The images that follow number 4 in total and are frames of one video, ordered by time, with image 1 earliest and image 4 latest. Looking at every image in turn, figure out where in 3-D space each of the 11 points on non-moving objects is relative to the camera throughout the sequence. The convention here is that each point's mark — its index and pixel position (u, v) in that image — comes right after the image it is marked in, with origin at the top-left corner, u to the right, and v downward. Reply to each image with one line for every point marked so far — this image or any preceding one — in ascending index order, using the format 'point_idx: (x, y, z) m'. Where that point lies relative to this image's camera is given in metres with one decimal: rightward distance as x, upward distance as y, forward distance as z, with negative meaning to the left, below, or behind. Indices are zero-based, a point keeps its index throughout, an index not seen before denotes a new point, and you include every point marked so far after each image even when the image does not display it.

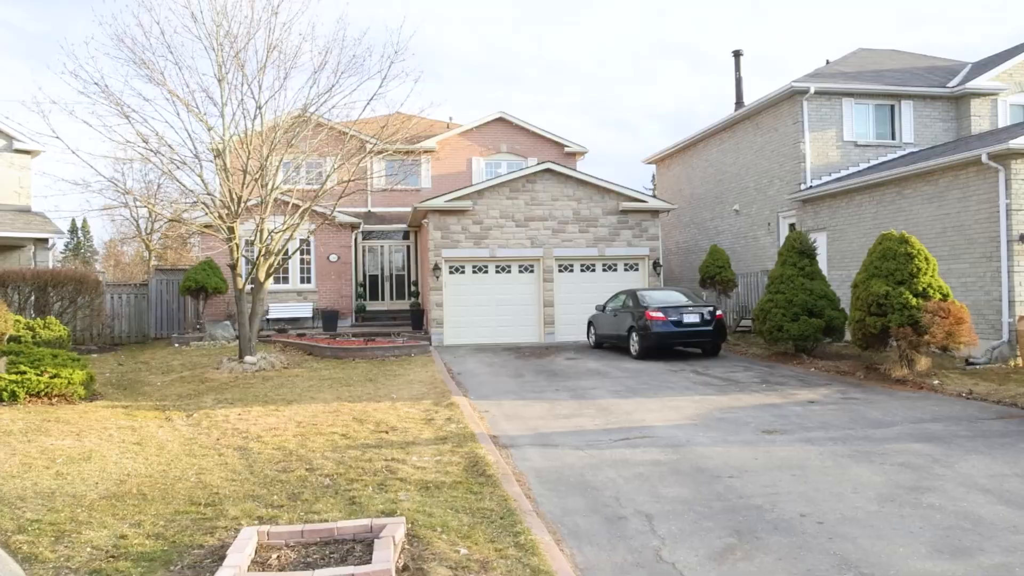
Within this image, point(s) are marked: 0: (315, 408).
0: (-2.8, -1.7, +10.0) m
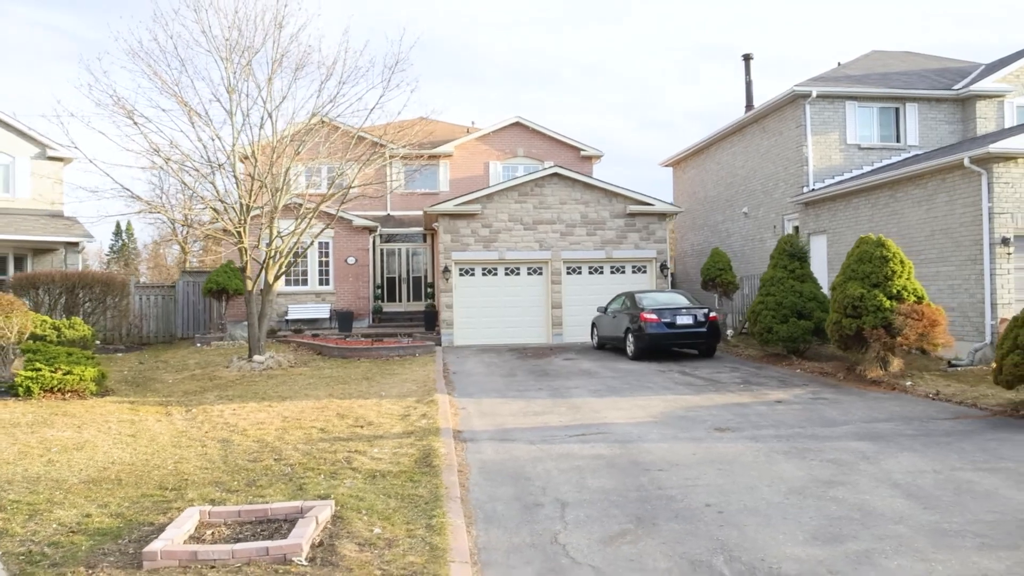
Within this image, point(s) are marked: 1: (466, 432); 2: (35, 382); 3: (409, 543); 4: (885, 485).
0: (-3.1, -1.7, +10.5) m
1: (-0.5, -1.6, +8.0) m
2: (-7.5, -1.5, +11.1) m
3: (-0.6, -1.6, +4.3) m
4: (+2.9, -1.5, +5.5) m
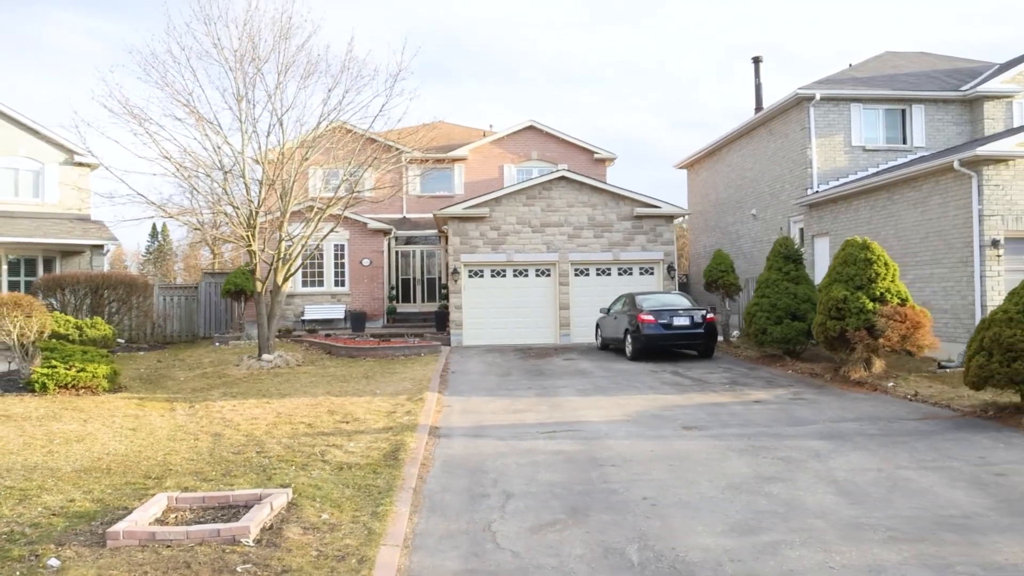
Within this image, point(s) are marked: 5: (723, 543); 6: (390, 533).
0: (-3.3, -1.7, +10.9) m
1: (-0.8, -1.7, +8.3) m
2: (-7.7, -1.5, +11.7) m
3: (-1.1, -1.6, +4.7) m
4: (+2.5, -1.6, +5.7) m
5: (+1.3, -1.6, +4.3) m
6: (-0.8, -1.6, +4.6) m
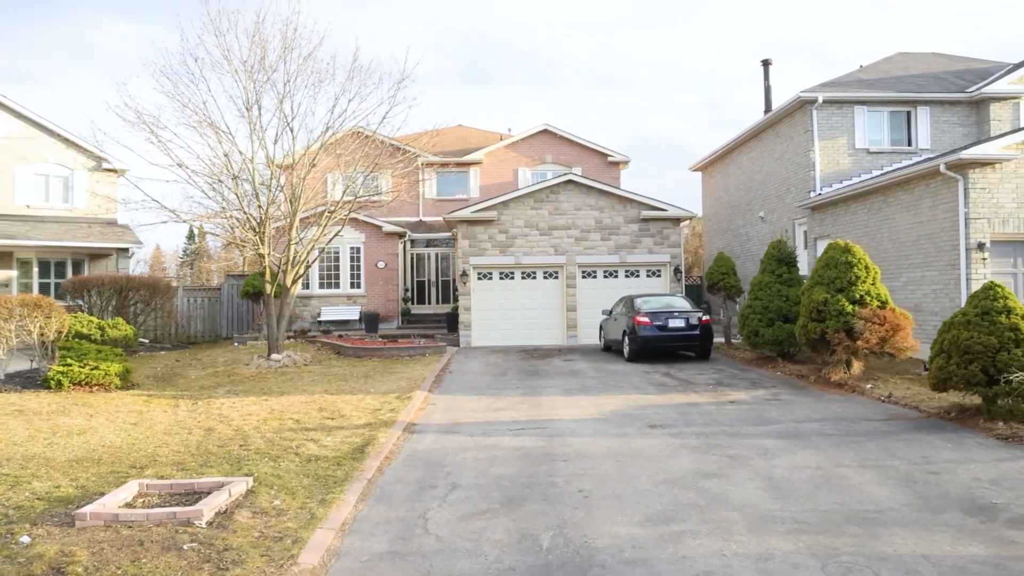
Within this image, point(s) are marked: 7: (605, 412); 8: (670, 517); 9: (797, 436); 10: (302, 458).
0: (-3.5, -1.8, +11.4) m
1: (-1.1, -1.7, +8.7) m
2: (-7.8, -1.5, +12.4) m
3: (-1.5, -1.6, +5.0) m
4: (+2.1, -1.6, +5.9) m
5: (+0.8, -1.6, +4.6) m
6: (-1.3, -1.6, +5.0) m
7: (+1.2, -1.6, +9.1) m
8: (+1.1, -1.6, +4.9) m
9: (+3.0, -1.6, +7.5) m
10: (-2.1, -1.7, +6.9) m
